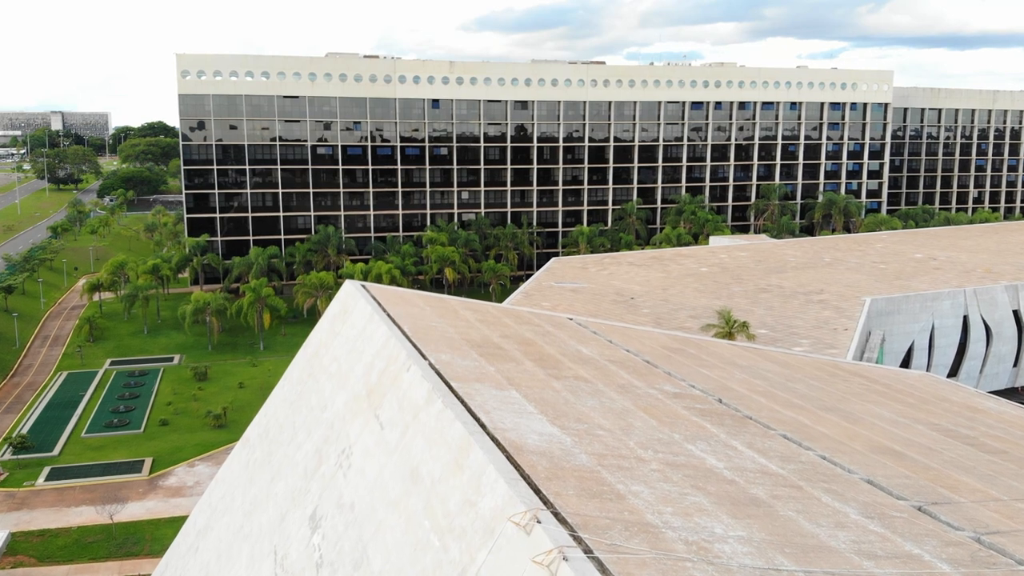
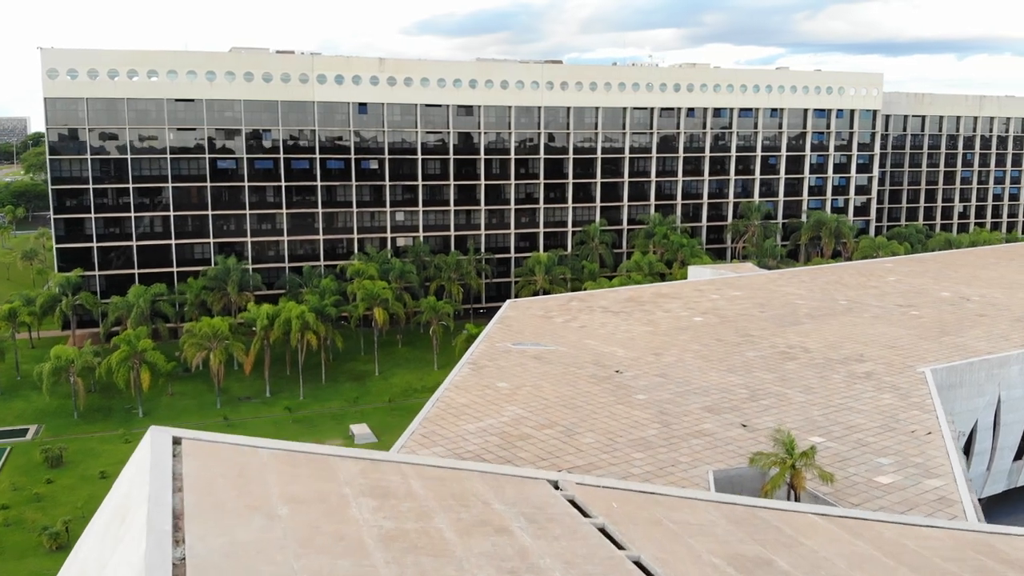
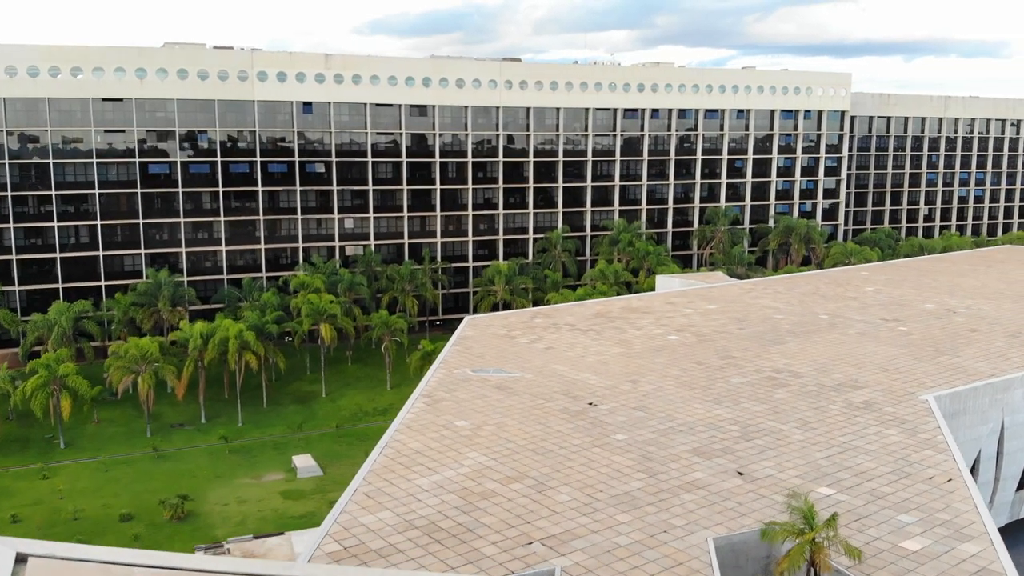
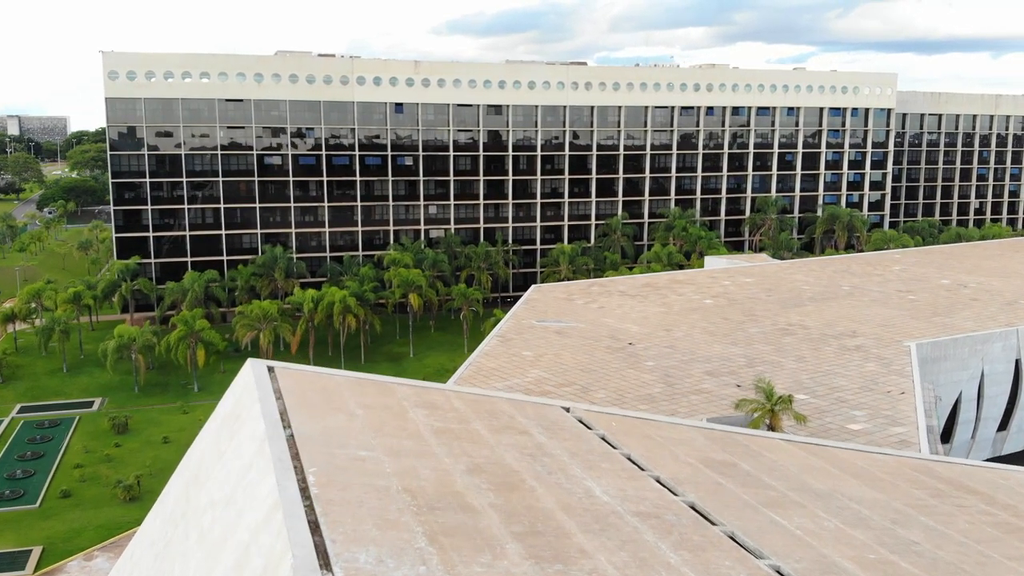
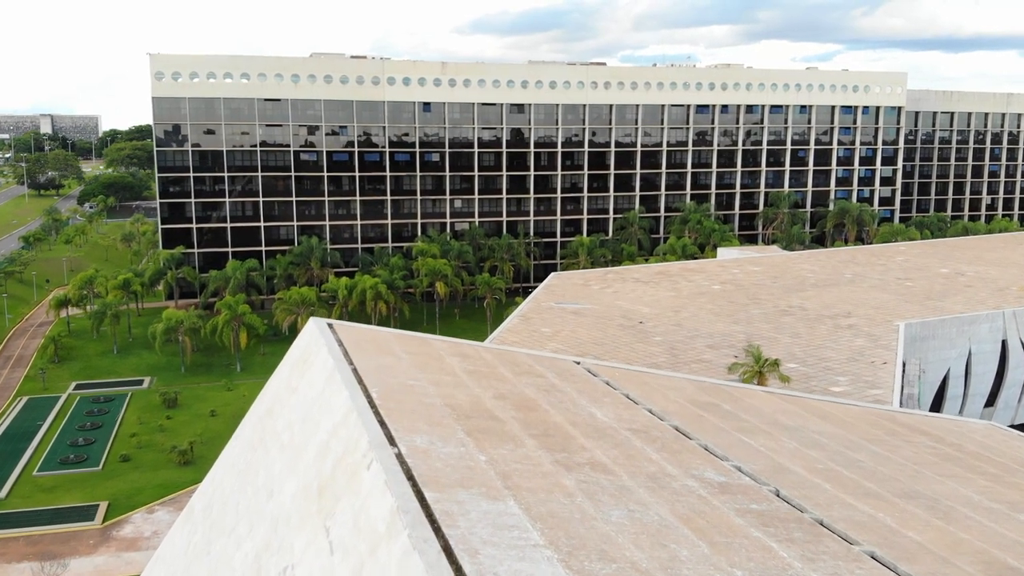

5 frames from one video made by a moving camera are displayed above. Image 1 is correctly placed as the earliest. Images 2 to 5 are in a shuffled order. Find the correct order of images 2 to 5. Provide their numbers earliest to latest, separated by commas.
5, 4, 2, 3
